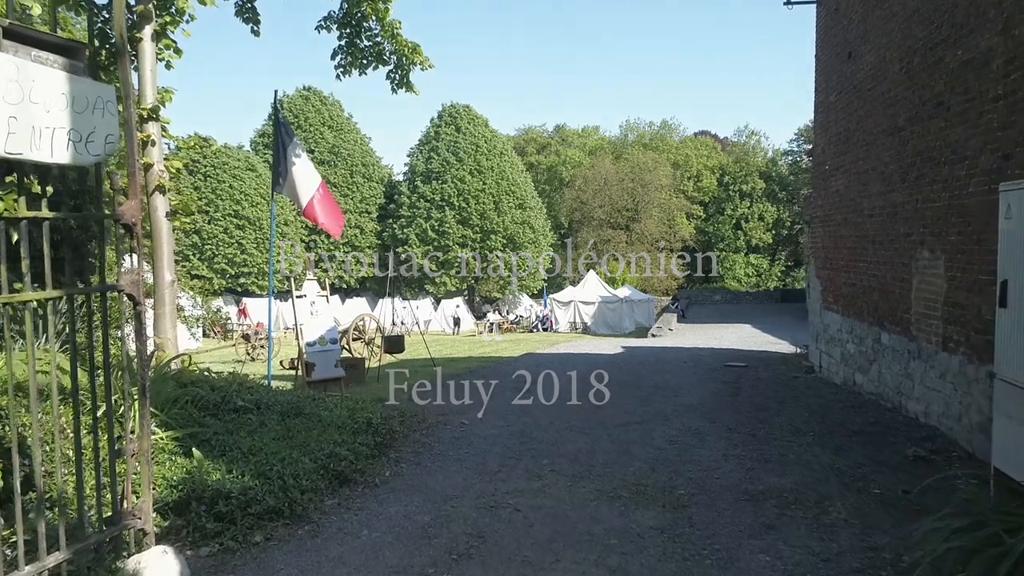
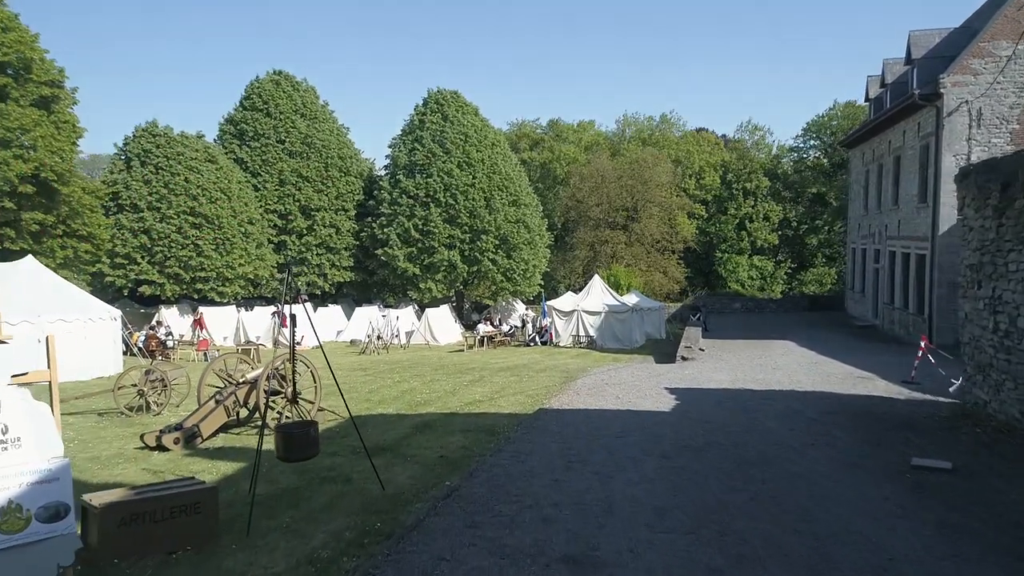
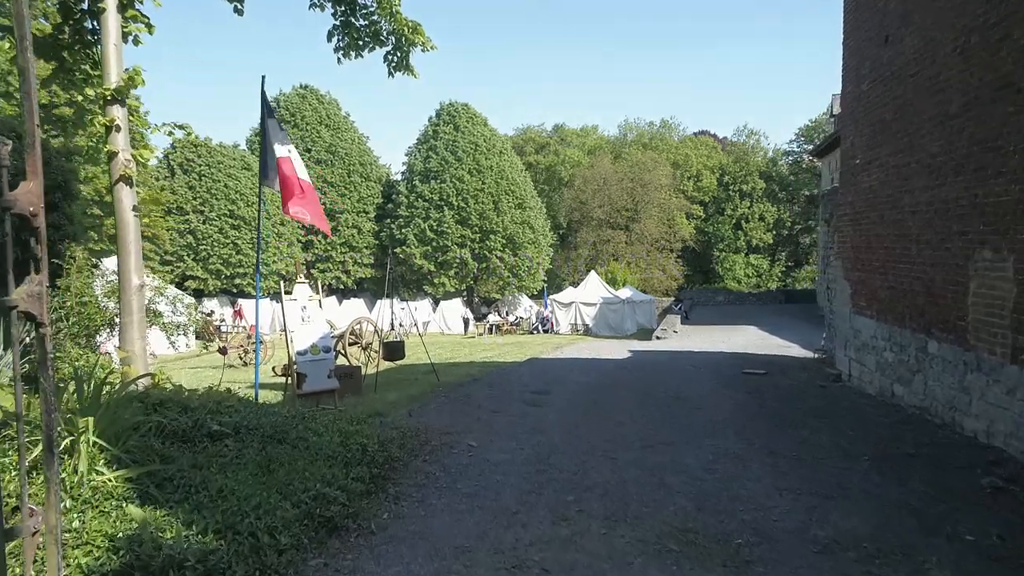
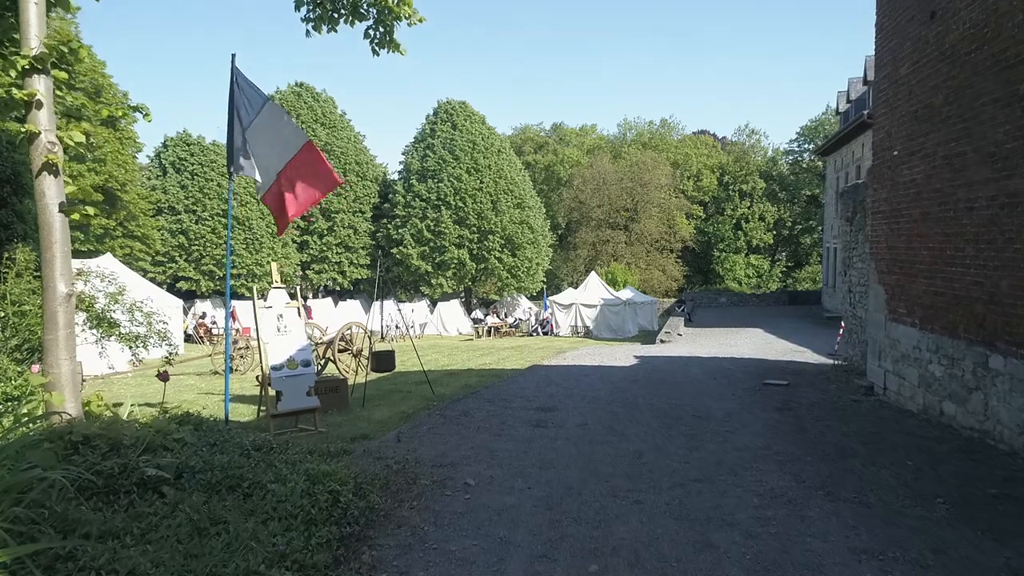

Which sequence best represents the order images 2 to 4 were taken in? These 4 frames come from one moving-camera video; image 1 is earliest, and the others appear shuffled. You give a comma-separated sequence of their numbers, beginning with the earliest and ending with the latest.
3, 4, 2
